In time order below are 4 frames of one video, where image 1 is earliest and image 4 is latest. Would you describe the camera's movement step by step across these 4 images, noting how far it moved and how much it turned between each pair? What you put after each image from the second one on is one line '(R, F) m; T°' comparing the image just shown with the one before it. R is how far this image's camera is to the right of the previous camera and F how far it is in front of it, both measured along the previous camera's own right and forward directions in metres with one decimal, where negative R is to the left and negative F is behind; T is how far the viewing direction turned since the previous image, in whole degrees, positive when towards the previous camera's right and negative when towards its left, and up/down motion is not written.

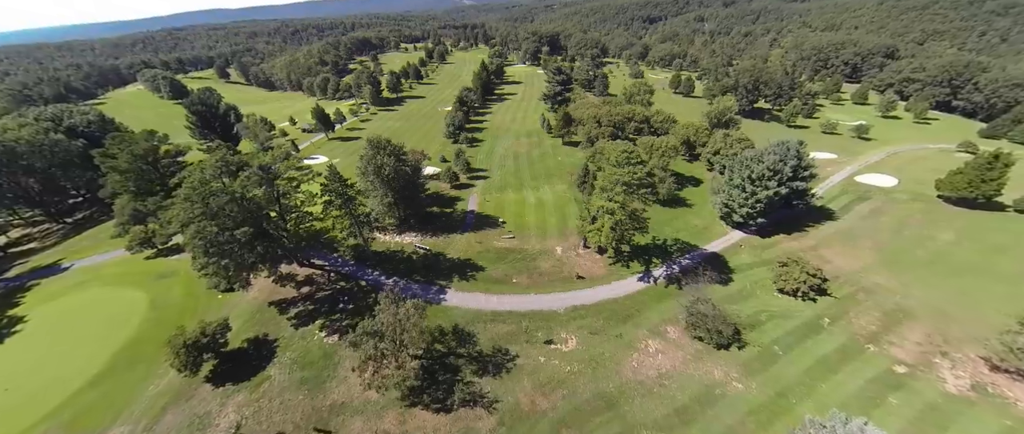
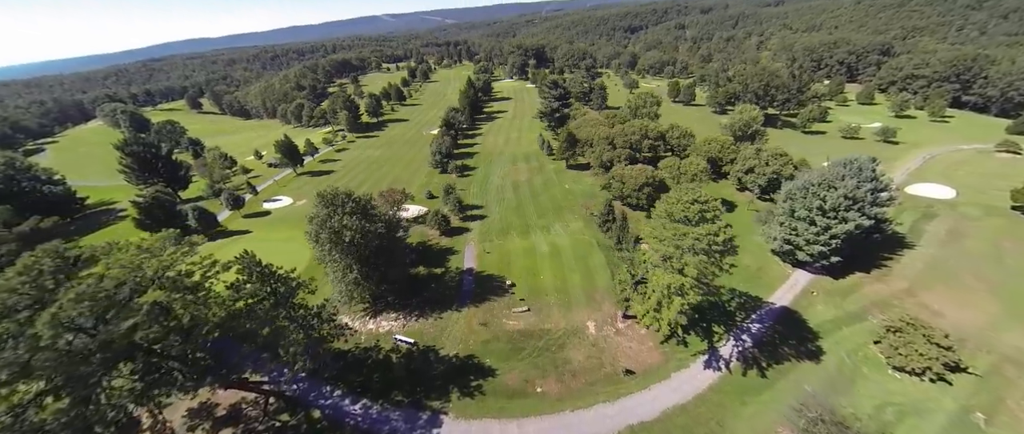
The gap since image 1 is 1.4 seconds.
(-1.9, +12.8) m; +1°
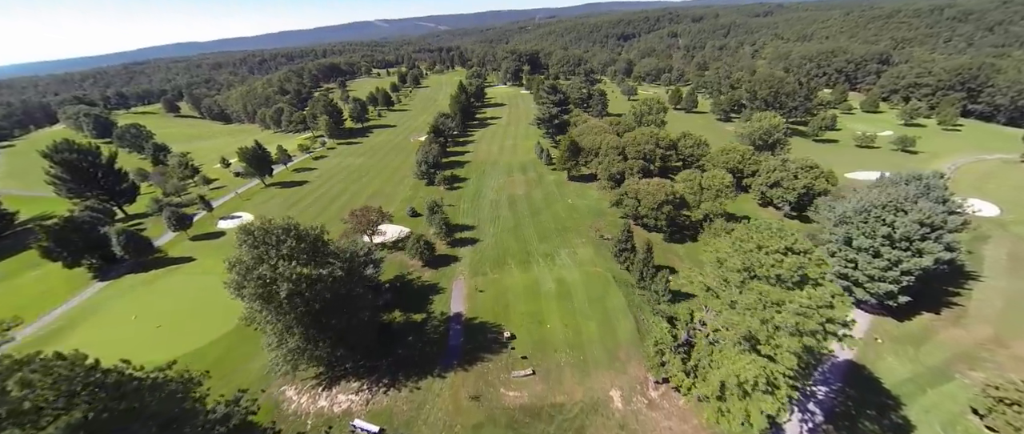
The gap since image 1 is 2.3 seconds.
(-0.7, +8.9) m; +1°
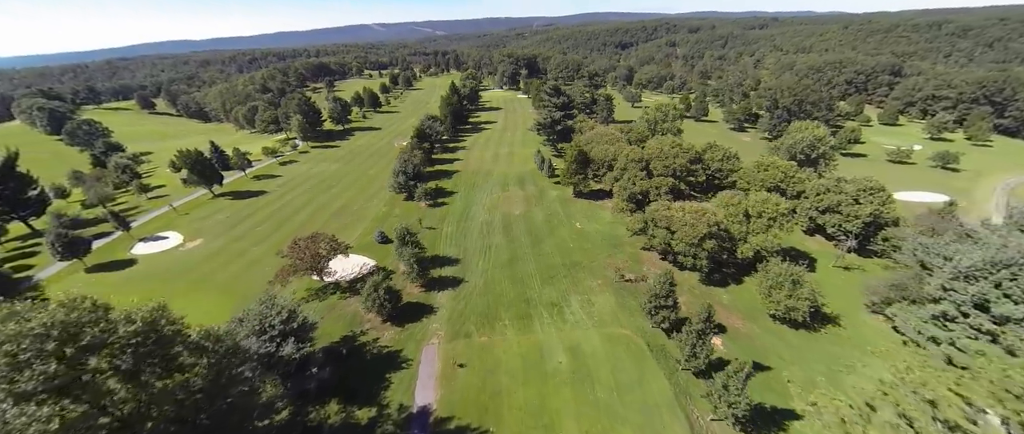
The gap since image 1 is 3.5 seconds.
(-0.2, +11.9) m; +1°
